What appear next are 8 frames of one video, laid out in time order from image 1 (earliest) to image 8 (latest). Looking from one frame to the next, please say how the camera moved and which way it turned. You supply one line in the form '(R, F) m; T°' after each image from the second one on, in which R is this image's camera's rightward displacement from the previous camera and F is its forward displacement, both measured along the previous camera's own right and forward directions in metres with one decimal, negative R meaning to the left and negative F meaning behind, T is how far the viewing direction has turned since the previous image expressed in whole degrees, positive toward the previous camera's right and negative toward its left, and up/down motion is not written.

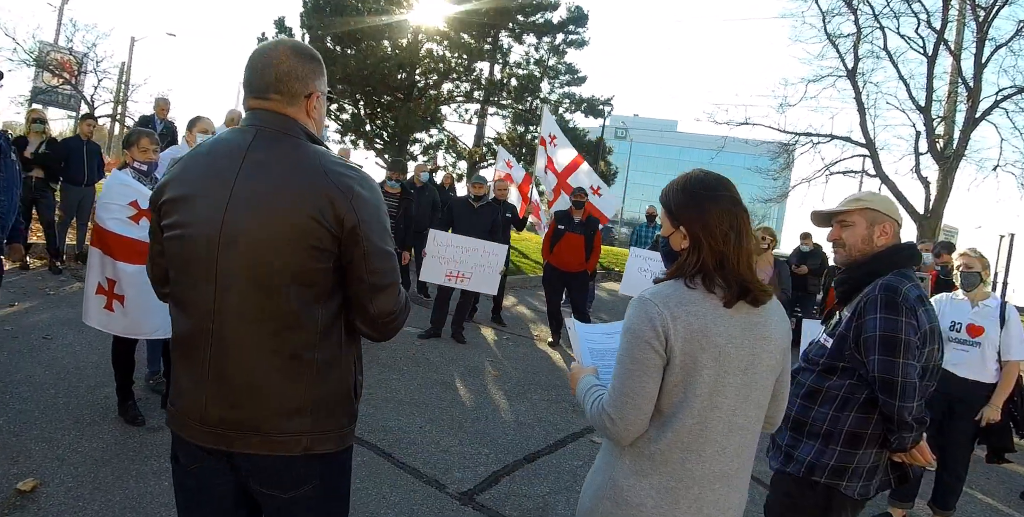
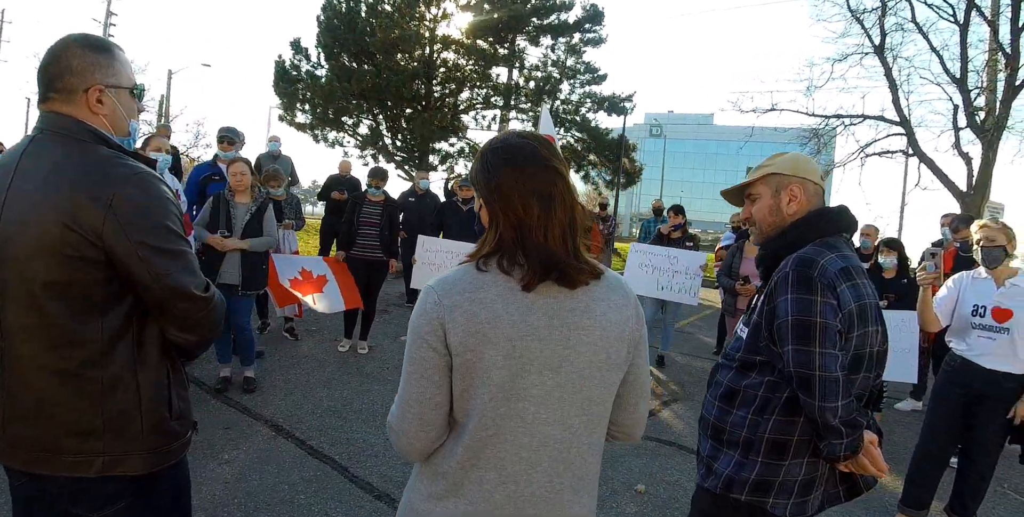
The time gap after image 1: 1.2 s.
(+0.7, +0.3) m; -5°
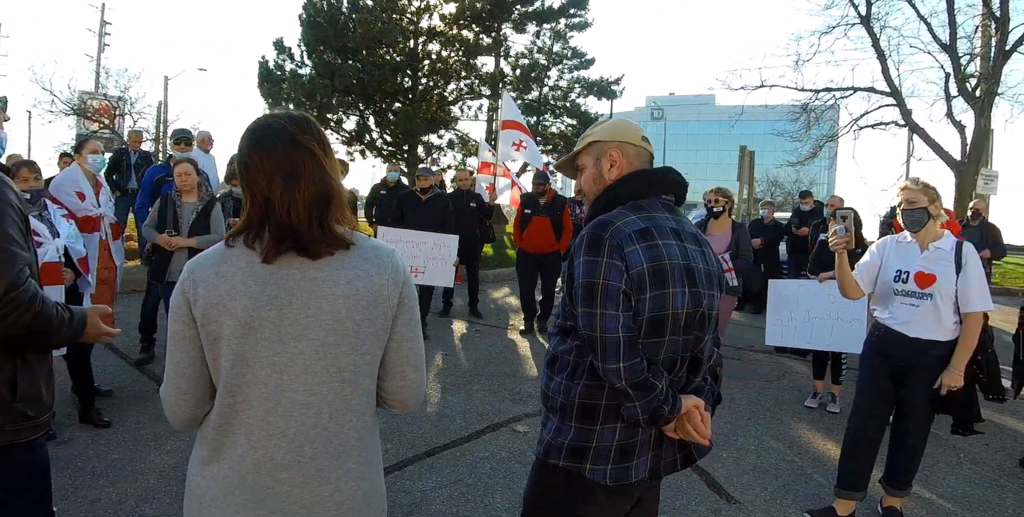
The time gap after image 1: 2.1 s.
(+0.6, 0.0) m; -1°
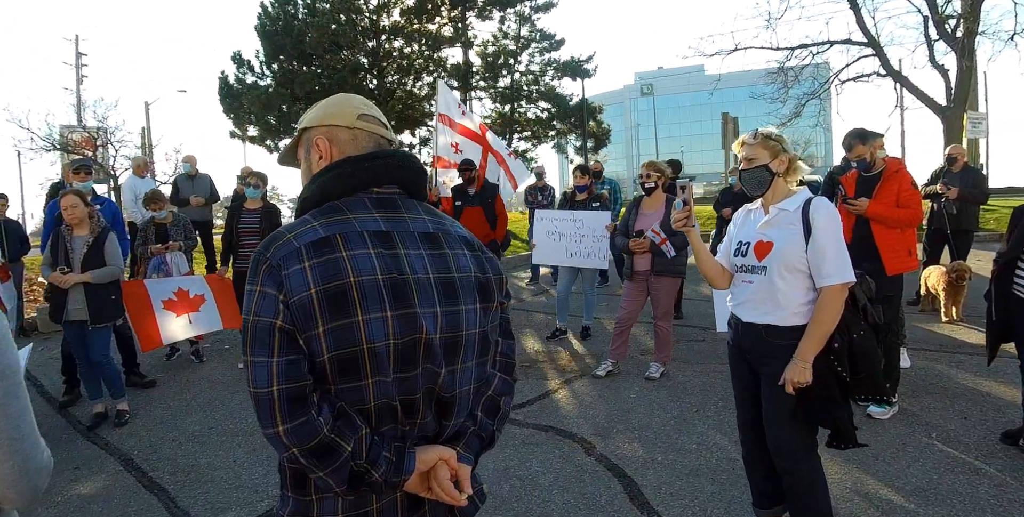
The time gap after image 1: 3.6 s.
(+0.8, +0.4) m; -1°
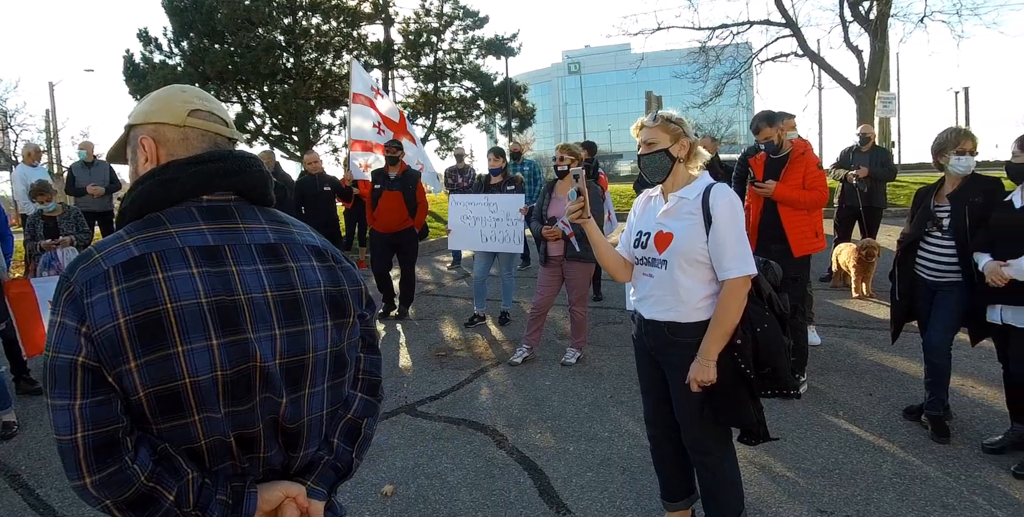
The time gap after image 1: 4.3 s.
(+0.2, +0.2) m; +6°
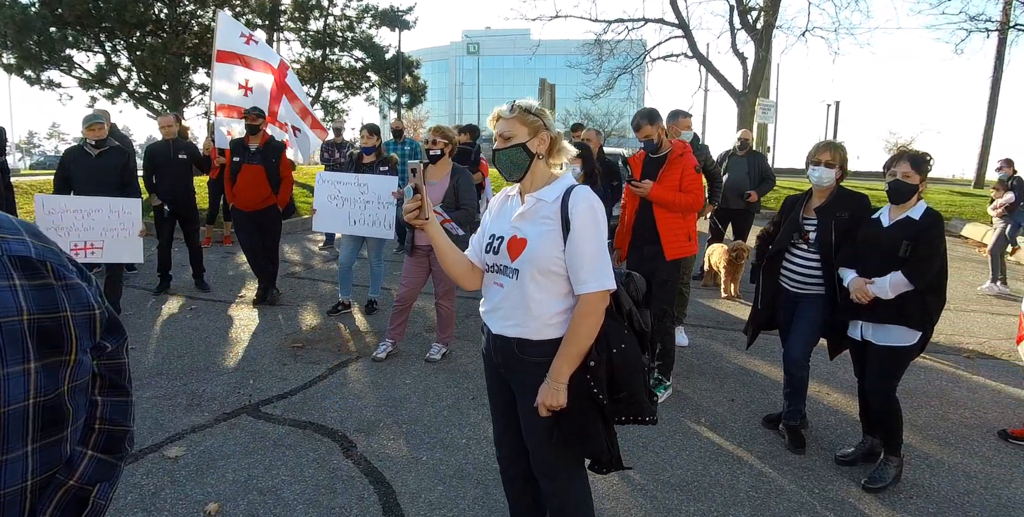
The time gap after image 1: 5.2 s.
(+0.2, +0.3) m; +11°
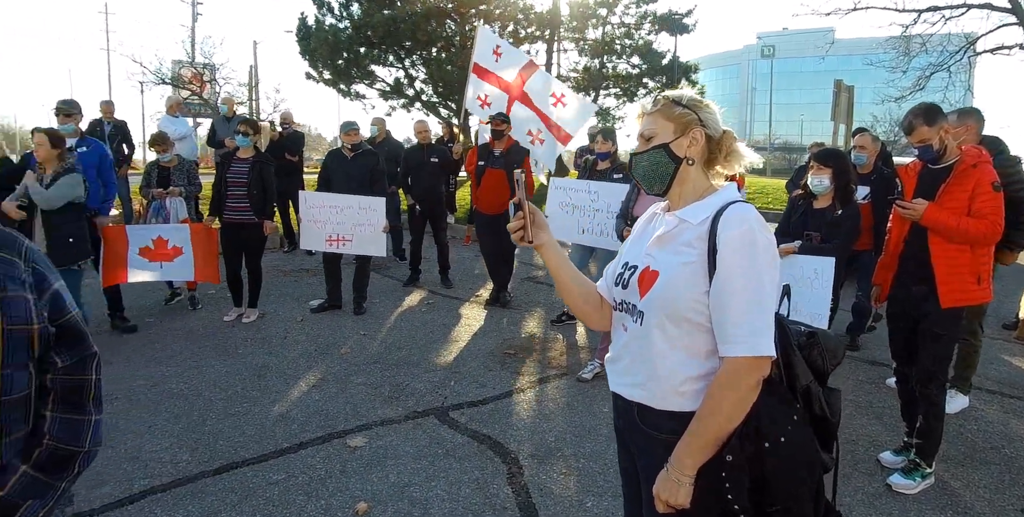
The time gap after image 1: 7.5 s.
(+0.4, +0.5) m; -27°
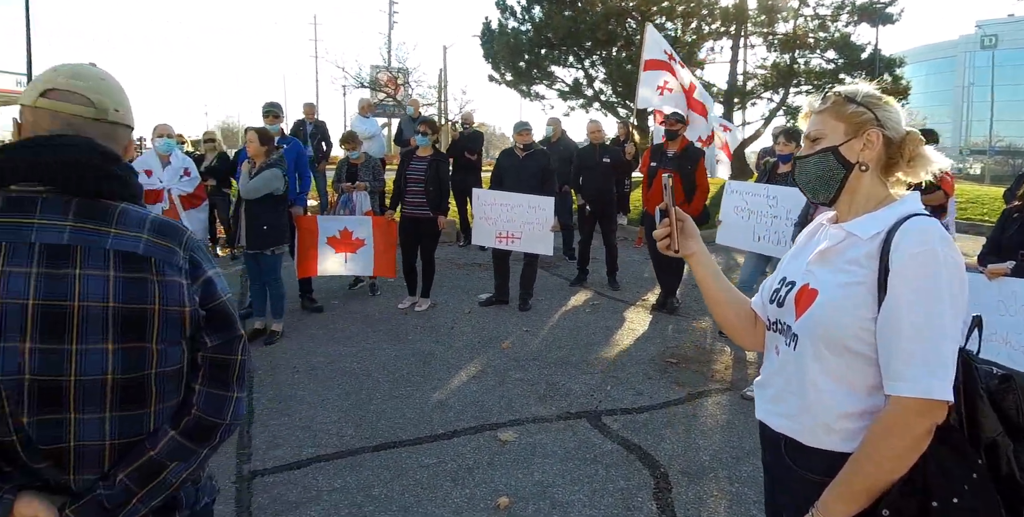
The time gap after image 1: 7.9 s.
(+0.1, 0.0) m; -18°
